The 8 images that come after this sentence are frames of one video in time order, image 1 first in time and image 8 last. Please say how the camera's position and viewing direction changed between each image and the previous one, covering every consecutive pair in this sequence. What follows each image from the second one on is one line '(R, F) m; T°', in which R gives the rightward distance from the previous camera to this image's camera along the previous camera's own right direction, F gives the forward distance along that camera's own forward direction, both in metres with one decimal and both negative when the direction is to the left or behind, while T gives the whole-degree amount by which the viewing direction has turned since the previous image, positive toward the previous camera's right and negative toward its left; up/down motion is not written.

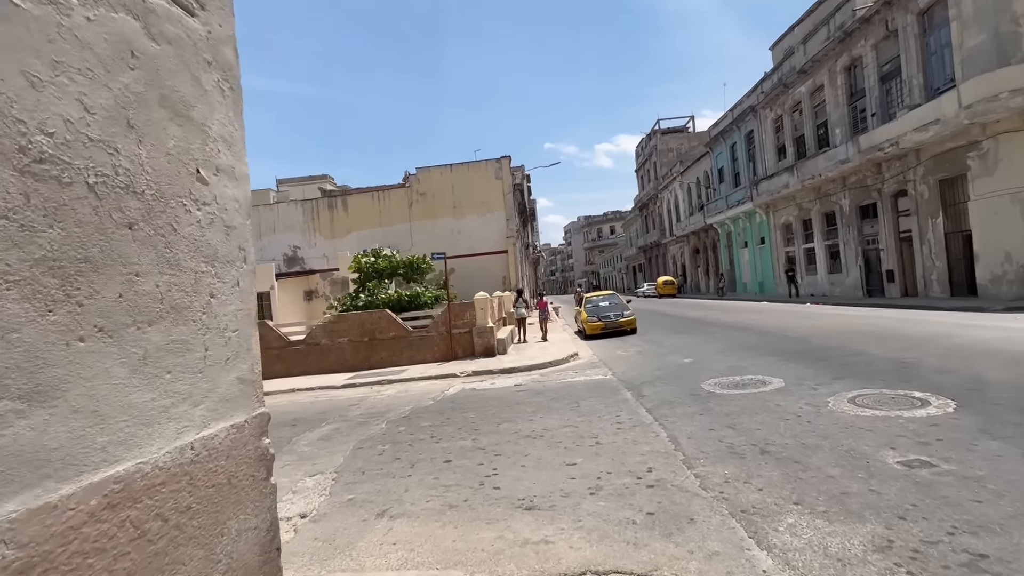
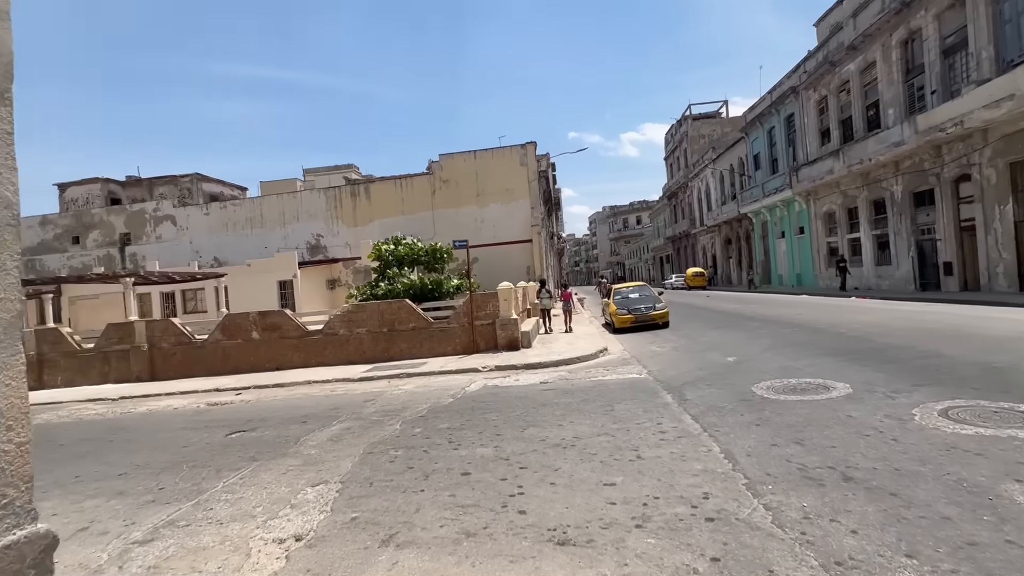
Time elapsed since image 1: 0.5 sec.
(-0.1, +0.8) m; -3°
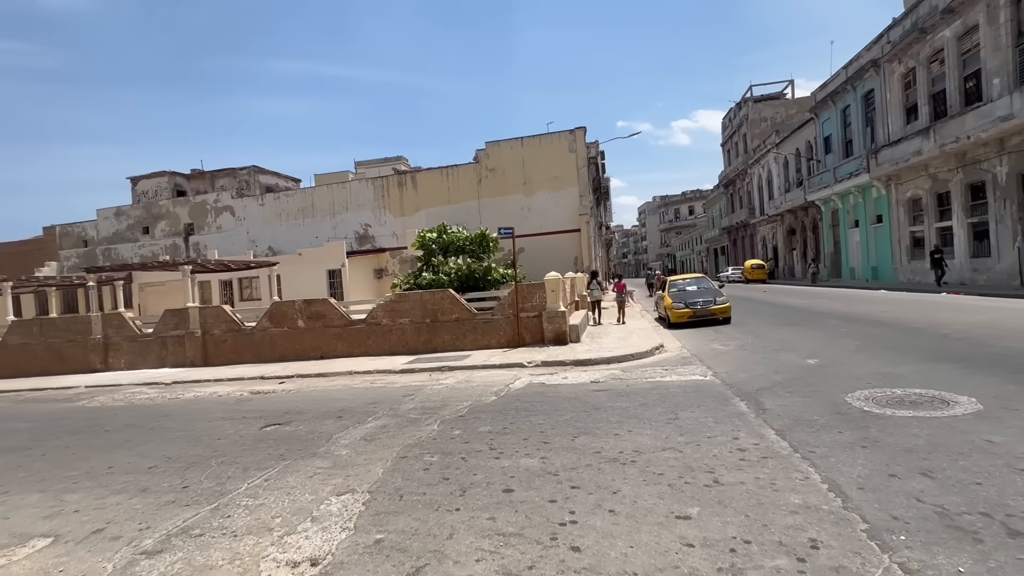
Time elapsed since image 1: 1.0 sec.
(-0.1, +0.8) m; -6°
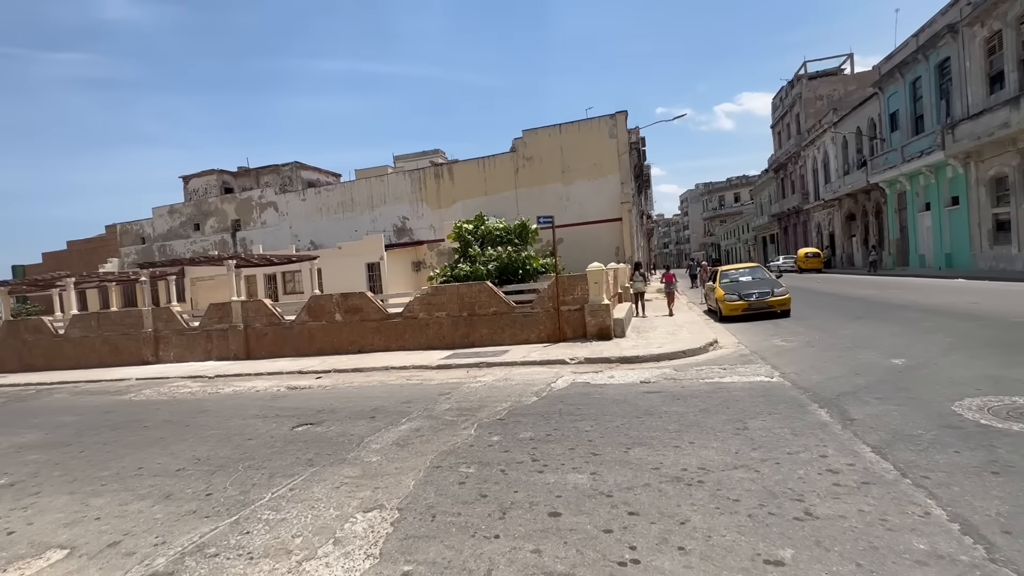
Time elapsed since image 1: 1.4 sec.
(-0.1, +0.6) m; -5°
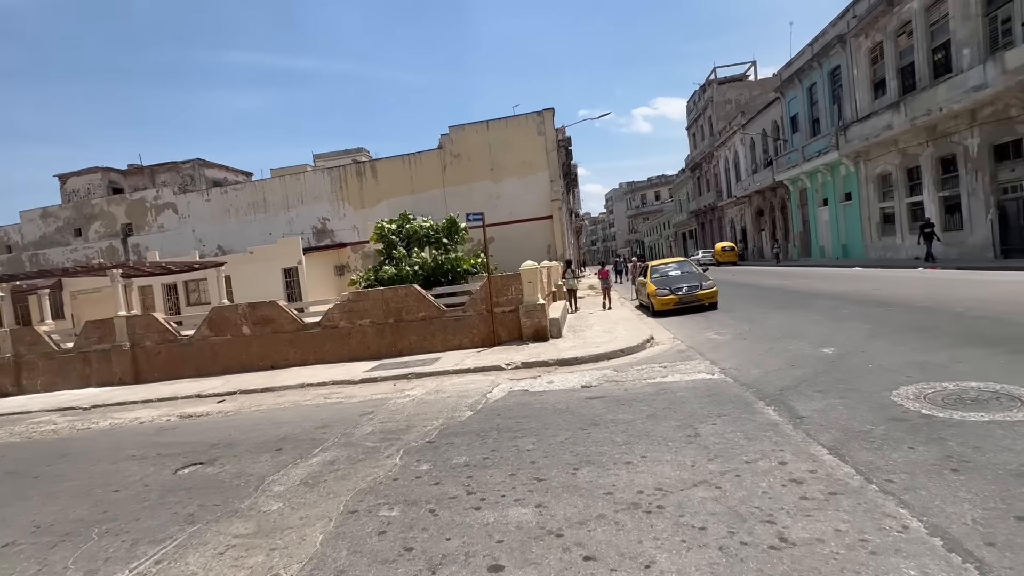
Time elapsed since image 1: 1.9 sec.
(+0.1, +0.7) m; +8°
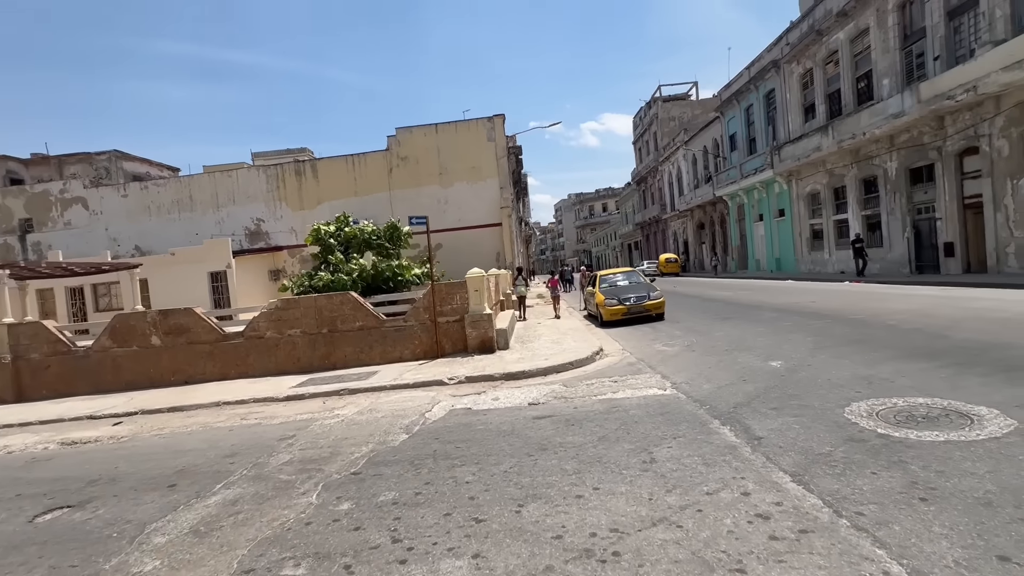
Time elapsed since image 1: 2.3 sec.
(+0.1, +0.6) m; +6°
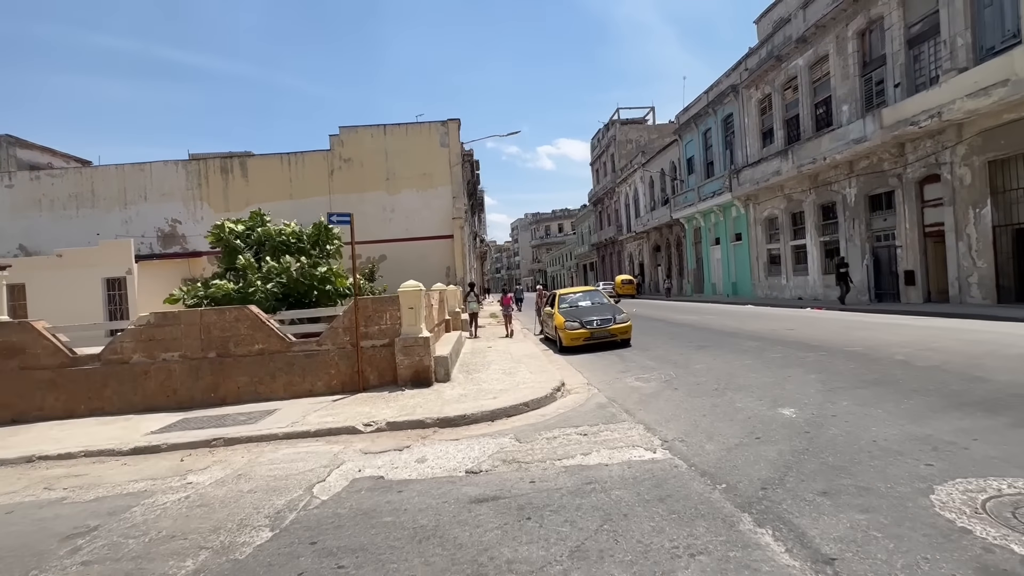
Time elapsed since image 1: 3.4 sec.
(+0.2, +2.0) m; +5°
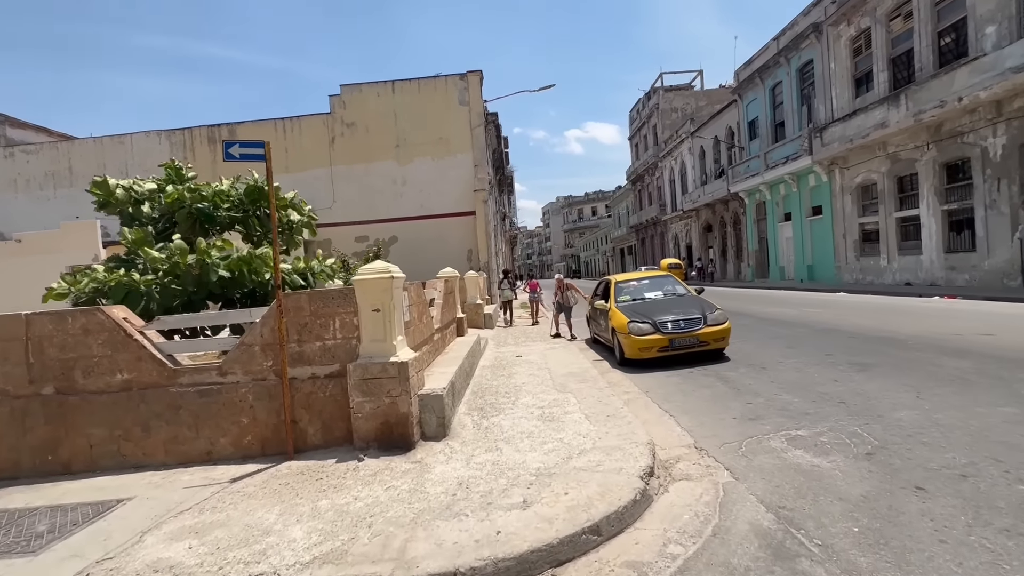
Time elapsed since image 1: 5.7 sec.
(-0.1, +4.0) m; -4°
